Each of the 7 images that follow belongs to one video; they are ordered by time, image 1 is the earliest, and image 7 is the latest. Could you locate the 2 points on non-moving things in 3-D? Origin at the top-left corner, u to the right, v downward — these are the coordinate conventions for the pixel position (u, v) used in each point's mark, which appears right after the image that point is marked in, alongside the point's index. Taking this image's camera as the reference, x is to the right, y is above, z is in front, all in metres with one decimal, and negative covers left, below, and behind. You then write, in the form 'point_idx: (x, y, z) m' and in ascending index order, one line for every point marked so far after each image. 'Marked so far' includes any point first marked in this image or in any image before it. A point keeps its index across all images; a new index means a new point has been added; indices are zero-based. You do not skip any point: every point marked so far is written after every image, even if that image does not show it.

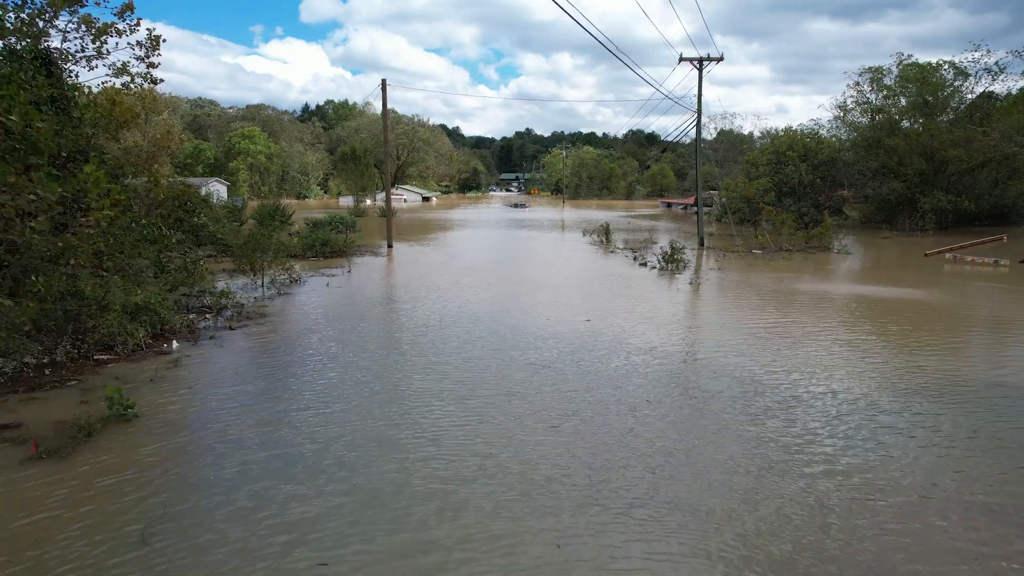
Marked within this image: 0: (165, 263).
0: (-5.9, +0.4, +10.7) m
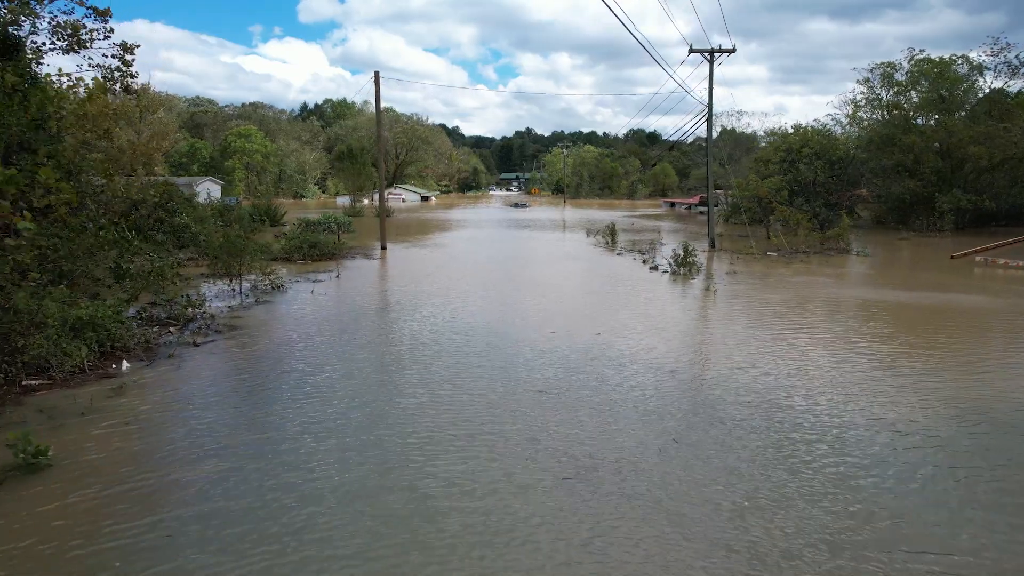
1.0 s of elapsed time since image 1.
0: (-5.8, +0.3, +9.5) m
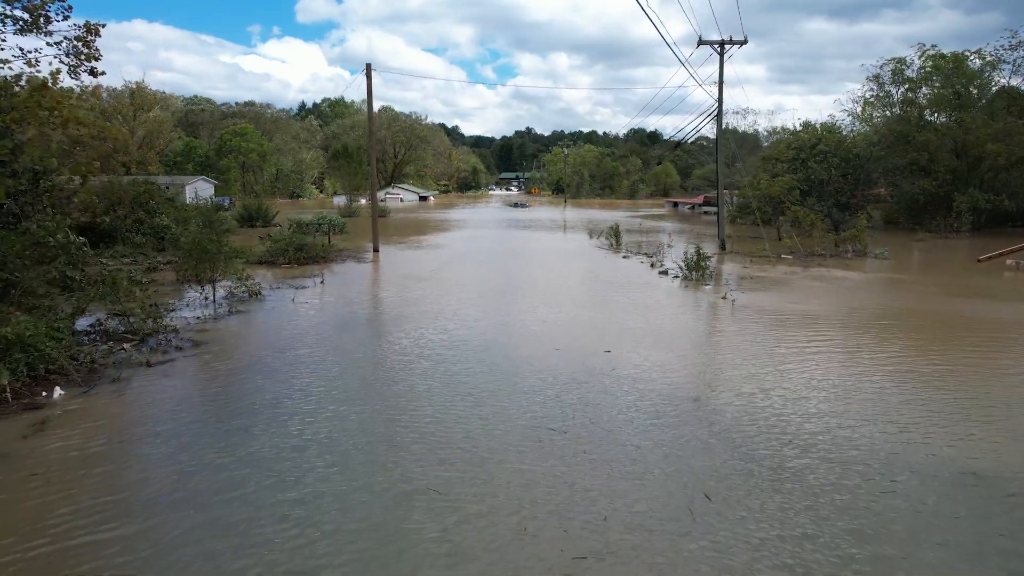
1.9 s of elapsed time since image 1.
0: (-5.8, +0.2, +8.4) m
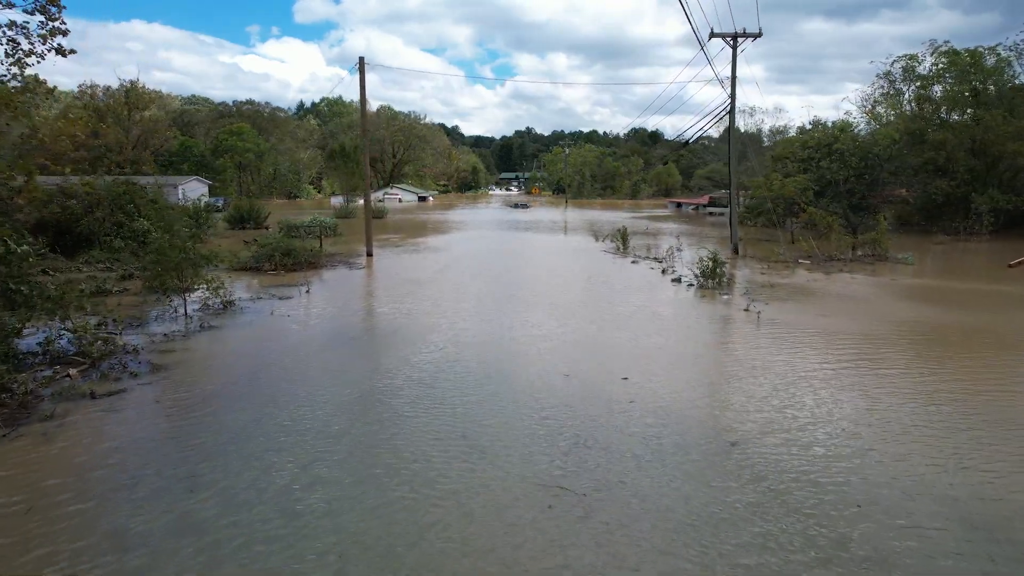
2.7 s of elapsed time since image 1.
0: (-5.8, 0.0, +7.4) m
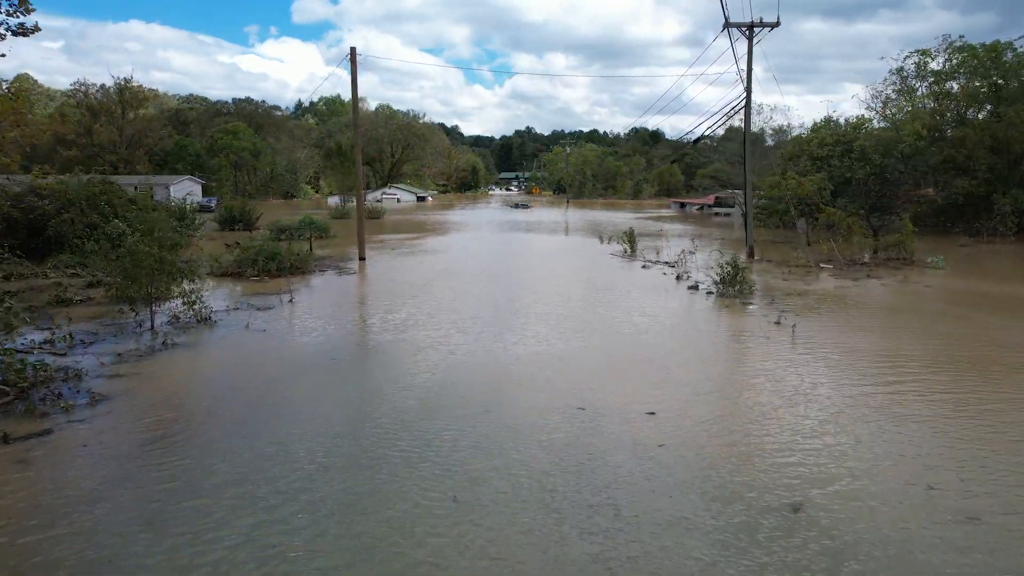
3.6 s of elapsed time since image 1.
0: (-5.7, -0.2, +6.2) m
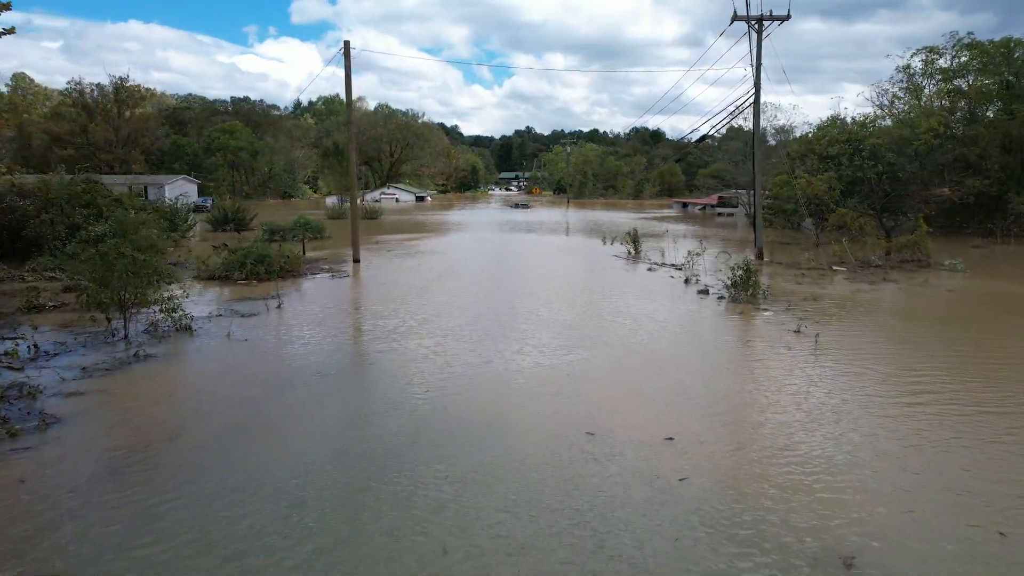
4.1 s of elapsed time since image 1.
0: (-5.7, -0.3, +5.6) m
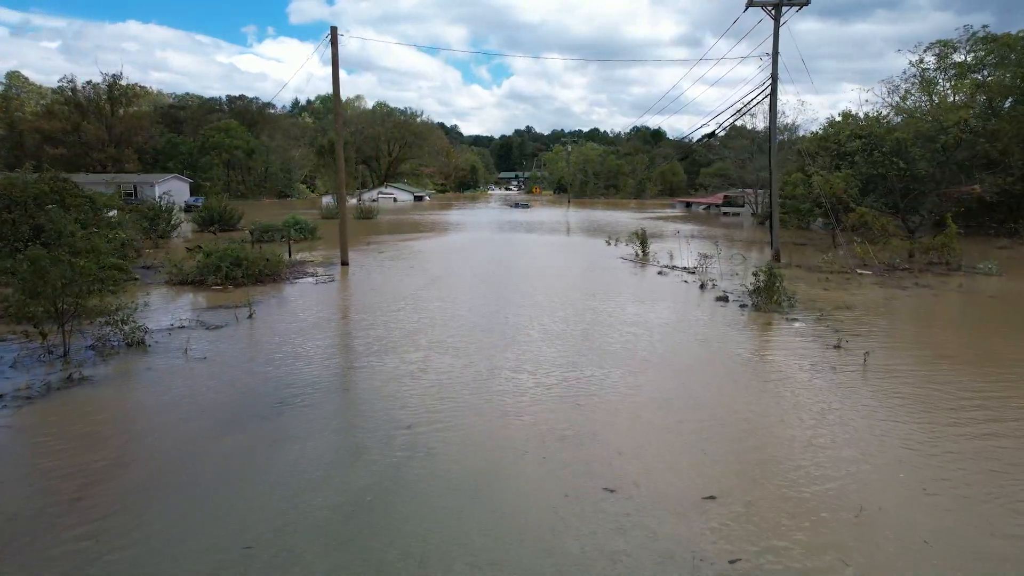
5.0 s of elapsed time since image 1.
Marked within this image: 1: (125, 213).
0: (-5.7, -0.4, +4.4) m
1: (-10.2, +2.0, +16.9) m
